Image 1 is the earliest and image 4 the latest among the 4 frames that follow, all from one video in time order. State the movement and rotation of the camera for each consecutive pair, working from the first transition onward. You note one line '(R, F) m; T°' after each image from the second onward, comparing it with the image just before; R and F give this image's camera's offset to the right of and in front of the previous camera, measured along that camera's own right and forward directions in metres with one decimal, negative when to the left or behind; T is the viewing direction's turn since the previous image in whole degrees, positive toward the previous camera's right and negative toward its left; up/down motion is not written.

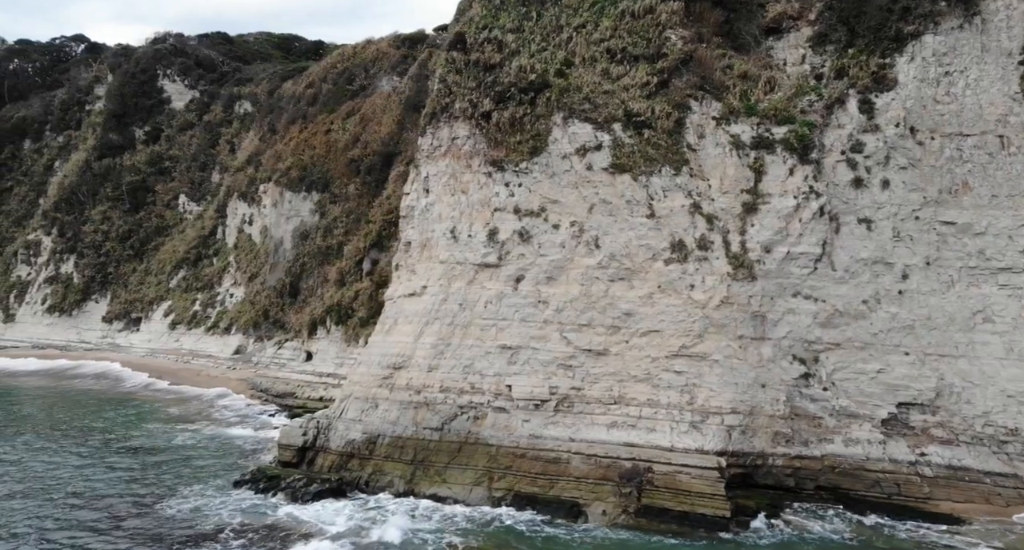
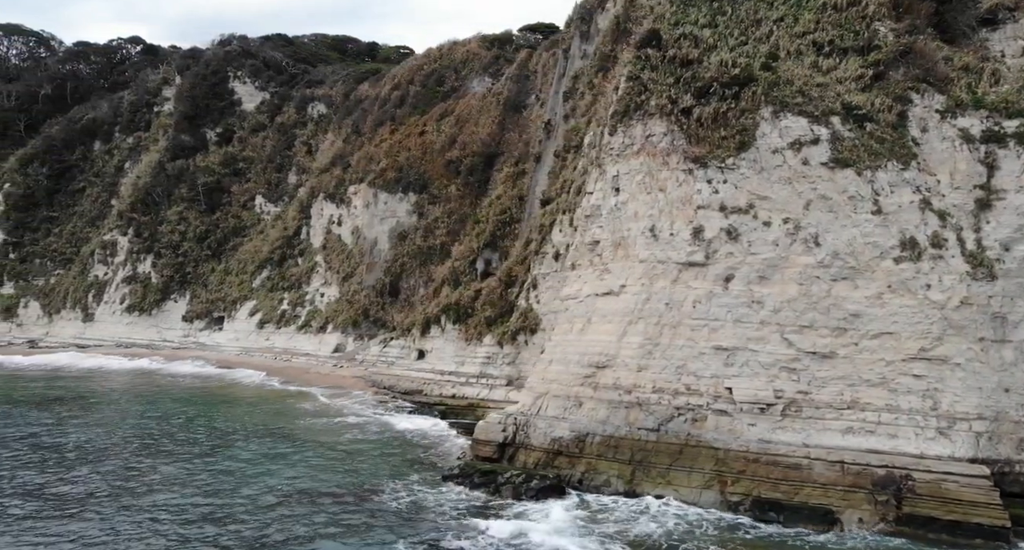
(-3.0, +0.3) m; -2°
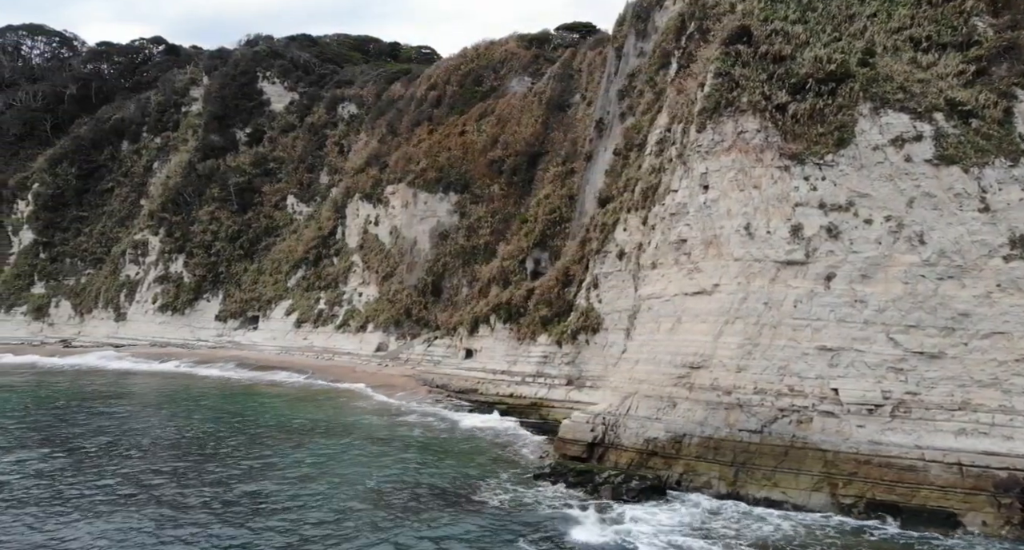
(-1.4, +0.1) m; -1°
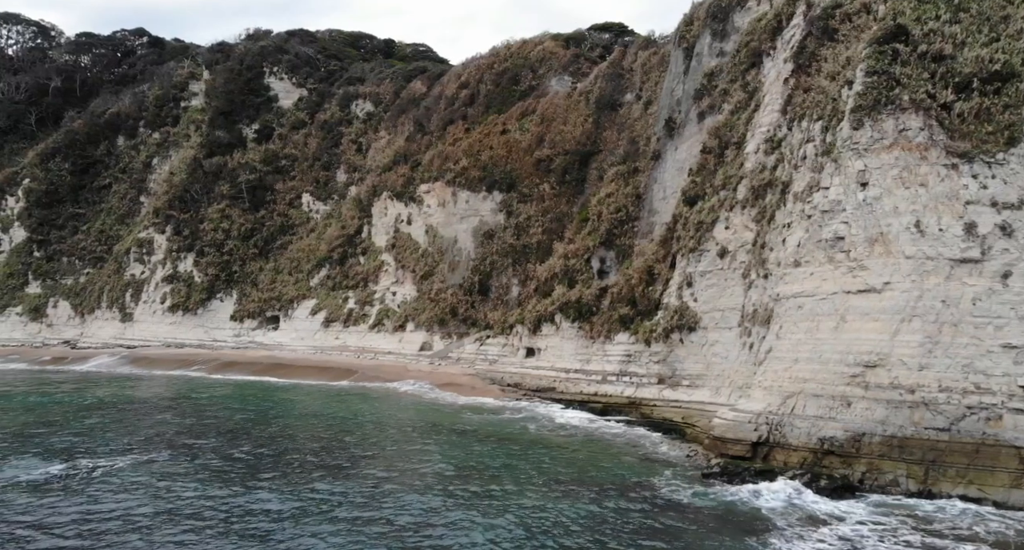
(-3.3, +0.2) m; +2°
